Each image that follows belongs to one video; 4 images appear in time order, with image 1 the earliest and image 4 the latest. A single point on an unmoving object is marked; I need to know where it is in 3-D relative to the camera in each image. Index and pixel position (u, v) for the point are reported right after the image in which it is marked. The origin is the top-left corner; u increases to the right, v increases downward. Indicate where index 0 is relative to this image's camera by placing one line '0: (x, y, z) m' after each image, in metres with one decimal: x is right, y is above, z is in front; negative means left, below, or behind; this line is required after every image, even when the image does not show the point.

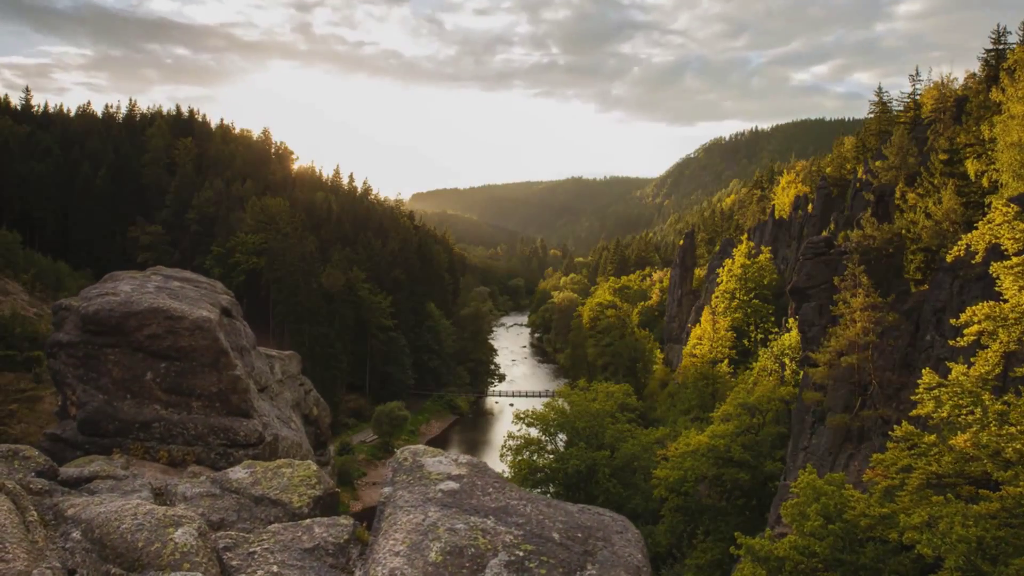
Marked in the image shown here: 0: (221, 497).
0: (-4.1, -2.9, +9.7) m
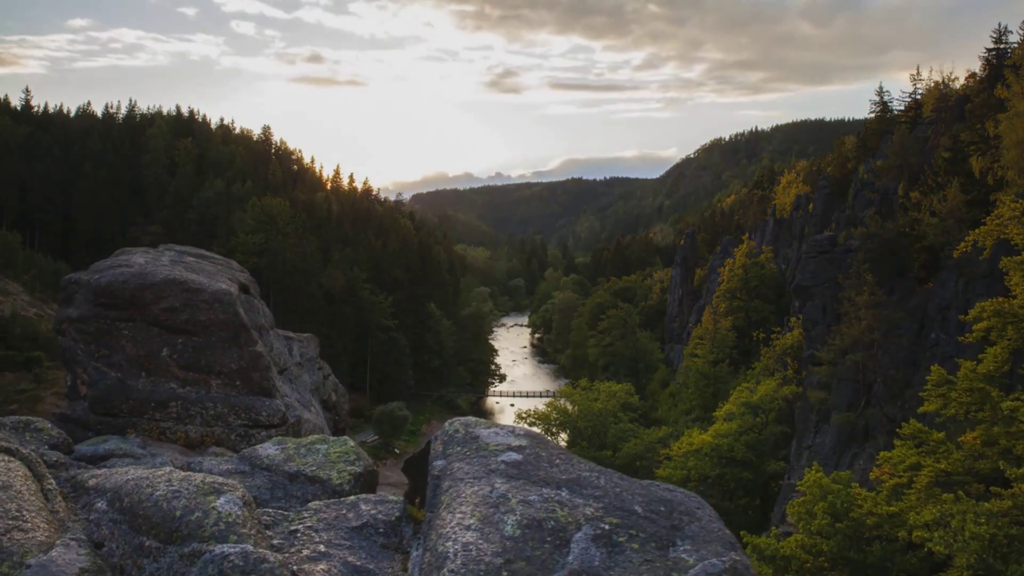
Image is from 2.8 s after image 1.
0: (-3.6, -2.5, +9.1) m
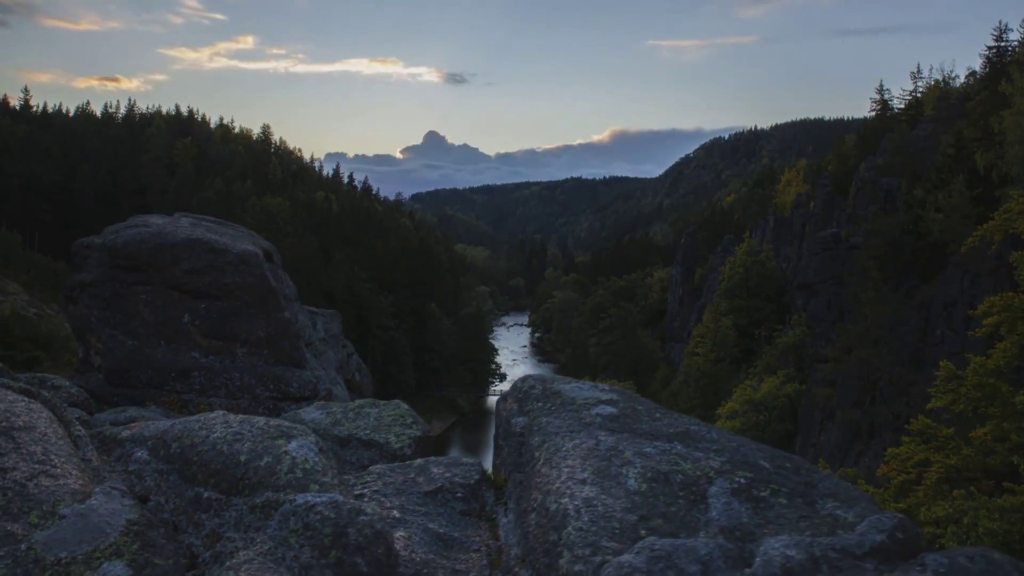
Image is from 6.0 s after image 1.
0: (-2.9, -2.1, +8.4) m
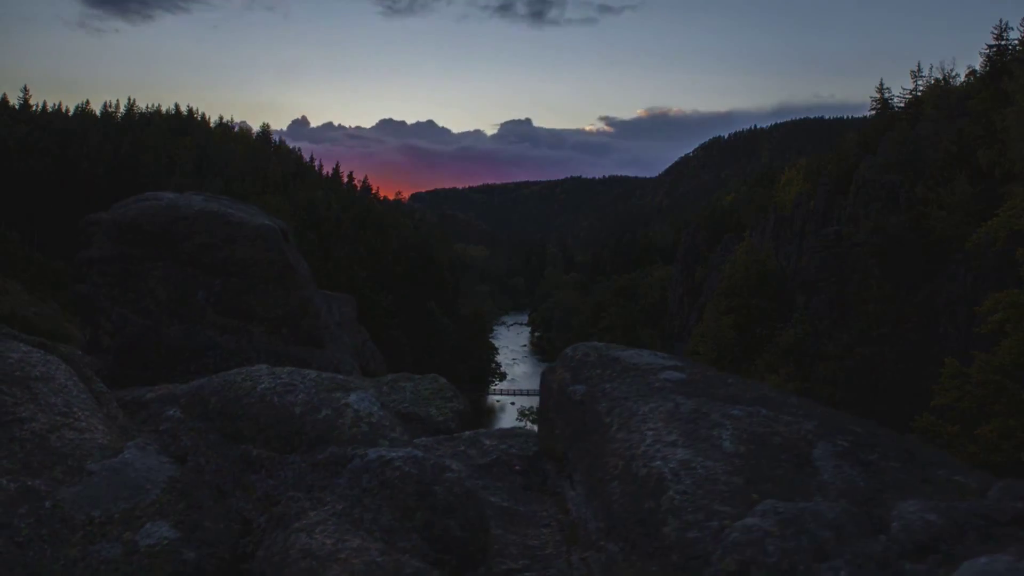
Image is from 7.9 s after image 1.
0: (-2.6, -1.8, +7.9) m
